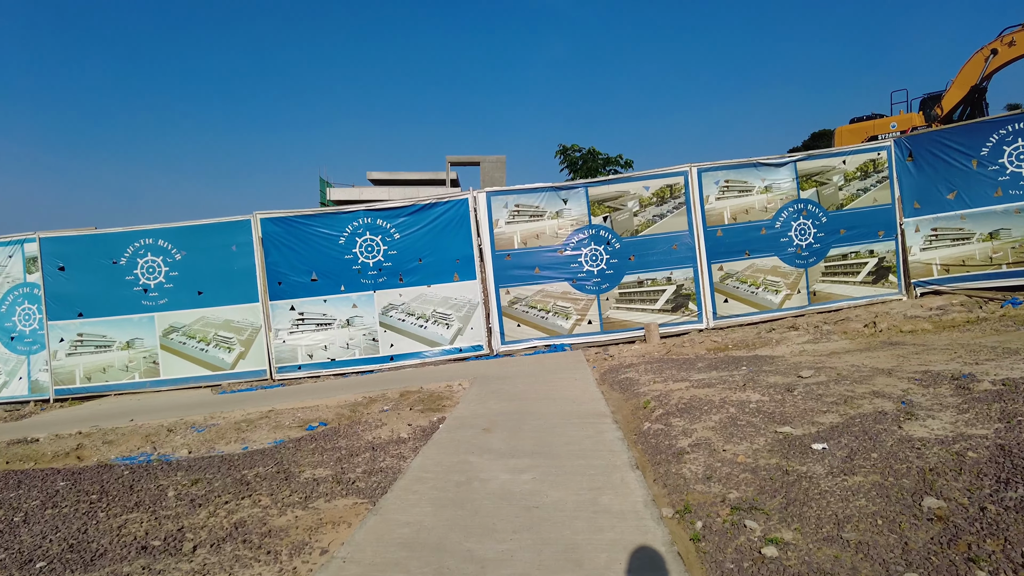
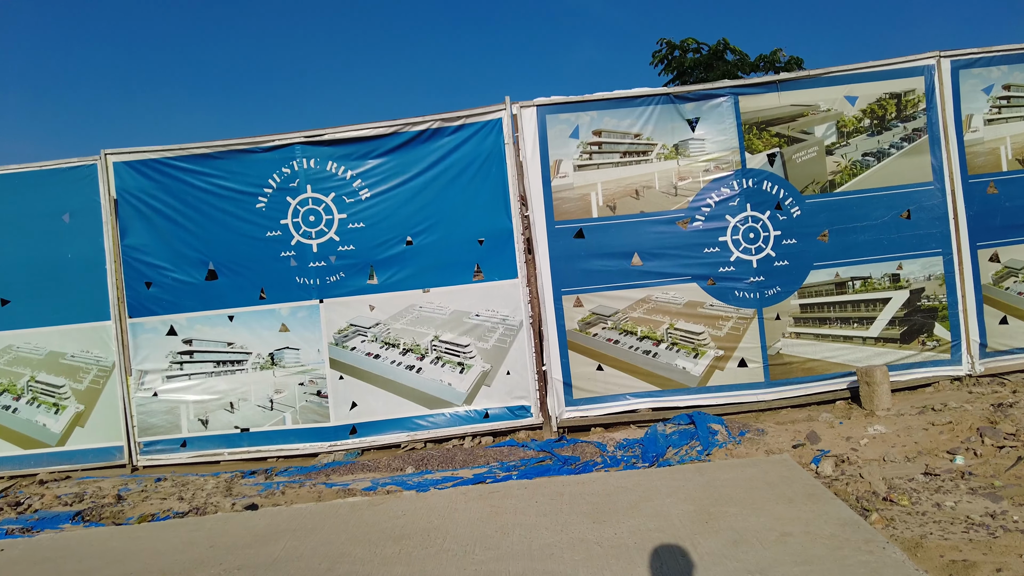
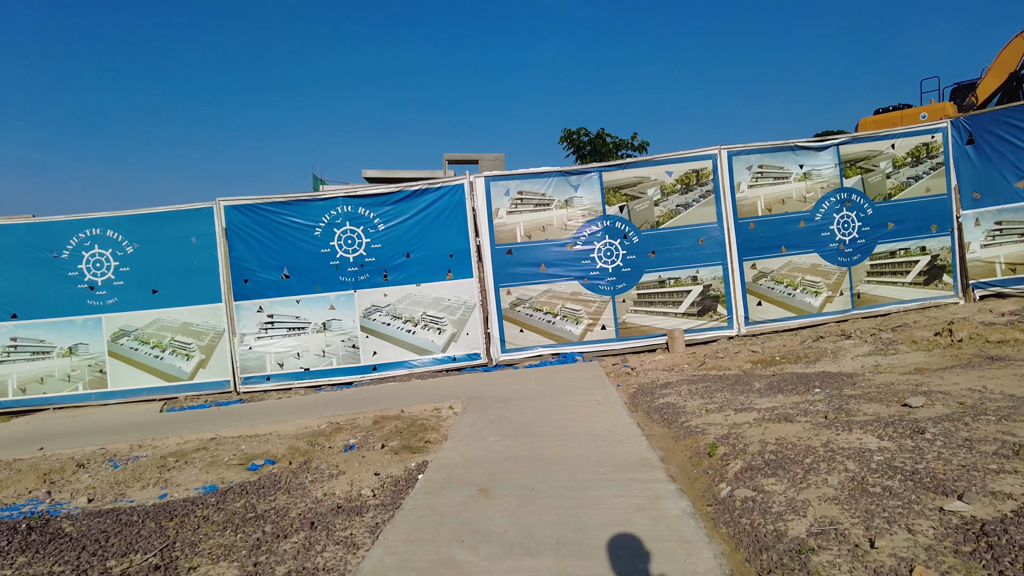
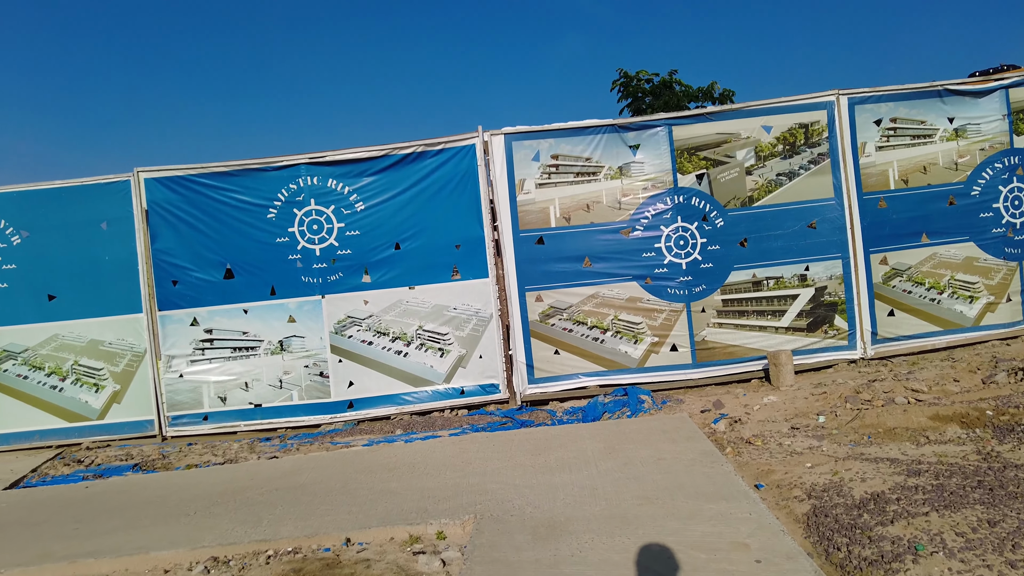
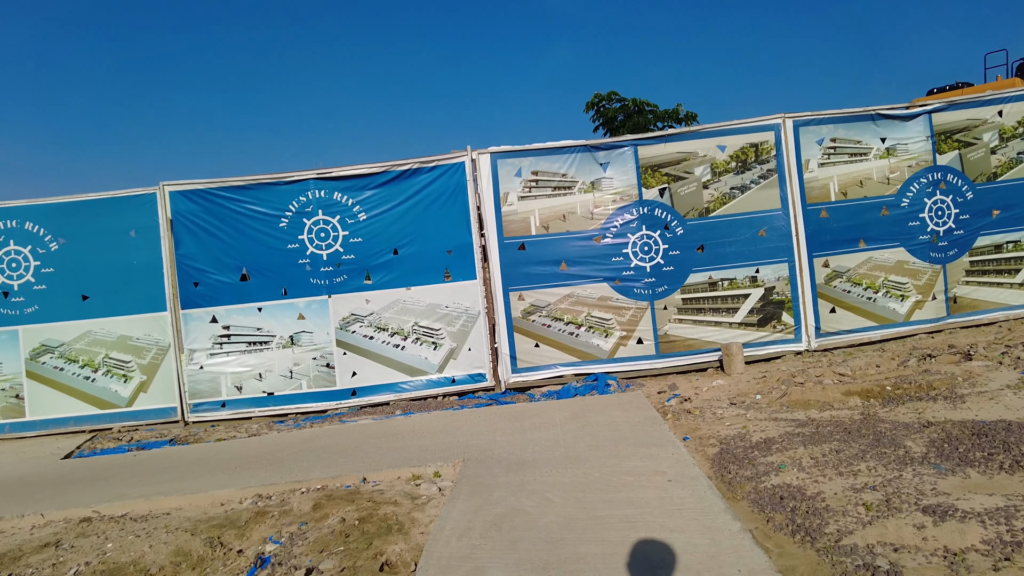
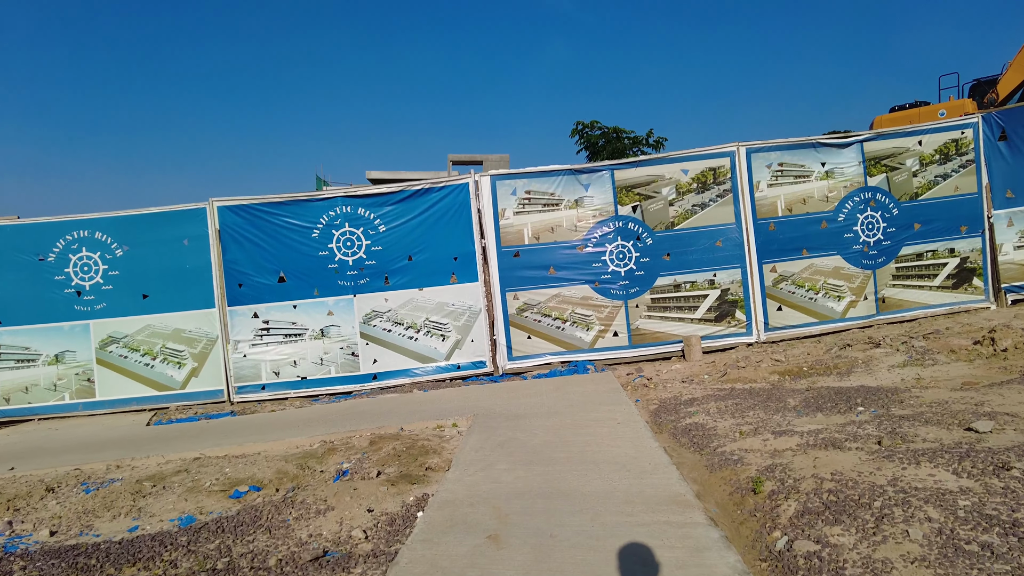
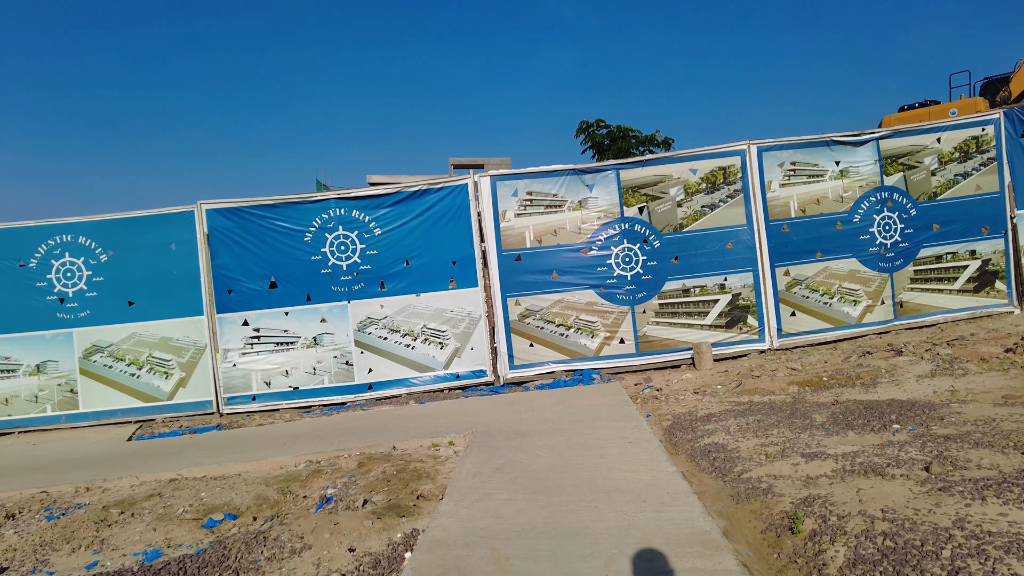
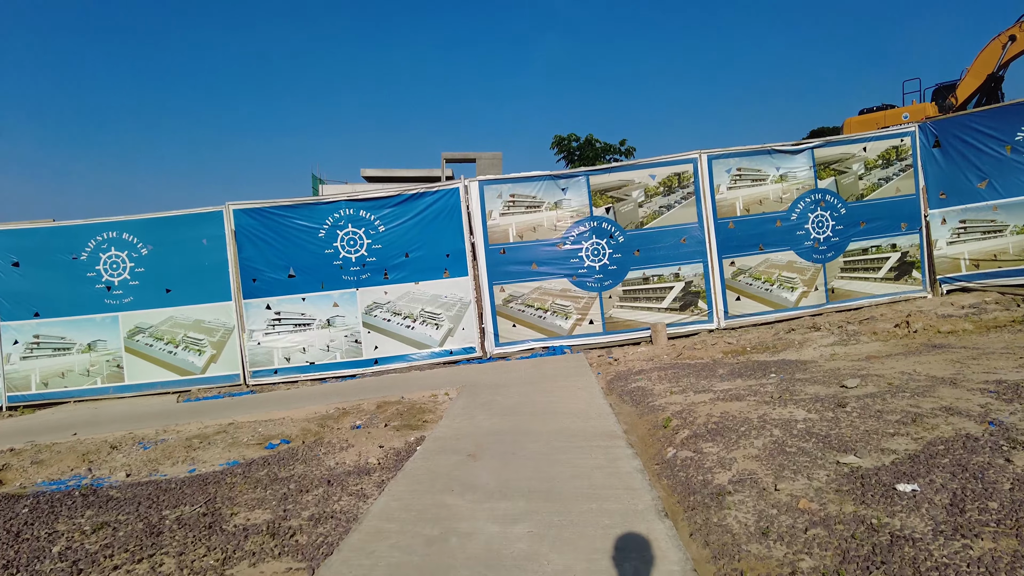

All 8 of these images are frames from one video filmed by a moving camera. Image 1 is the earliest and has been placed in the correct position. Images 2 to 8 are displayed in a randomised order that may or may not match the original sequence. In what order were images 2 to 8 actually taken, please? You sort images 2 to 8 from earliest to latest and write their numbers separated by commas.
8, 3, 6, 7, 5, 4, 2
